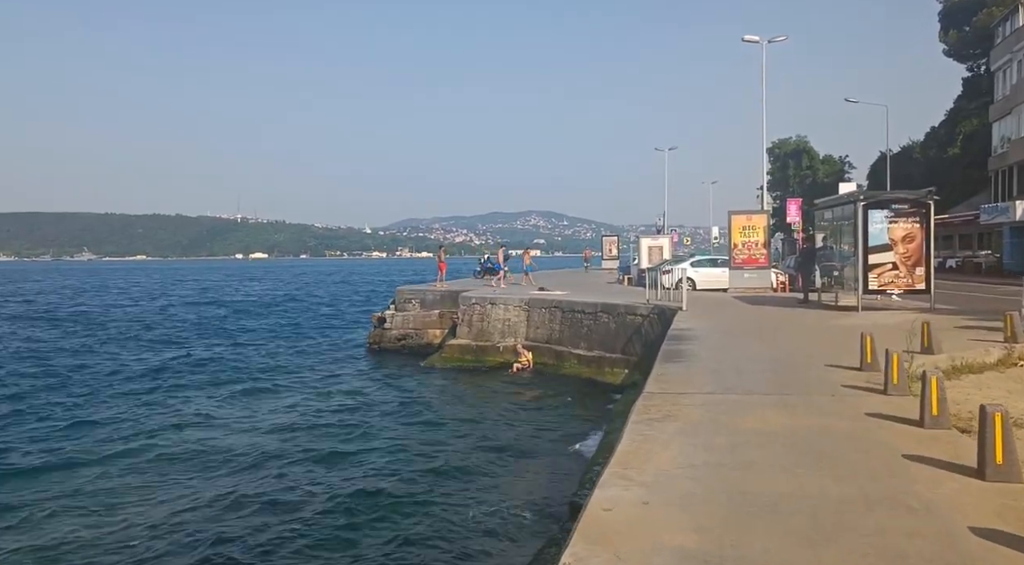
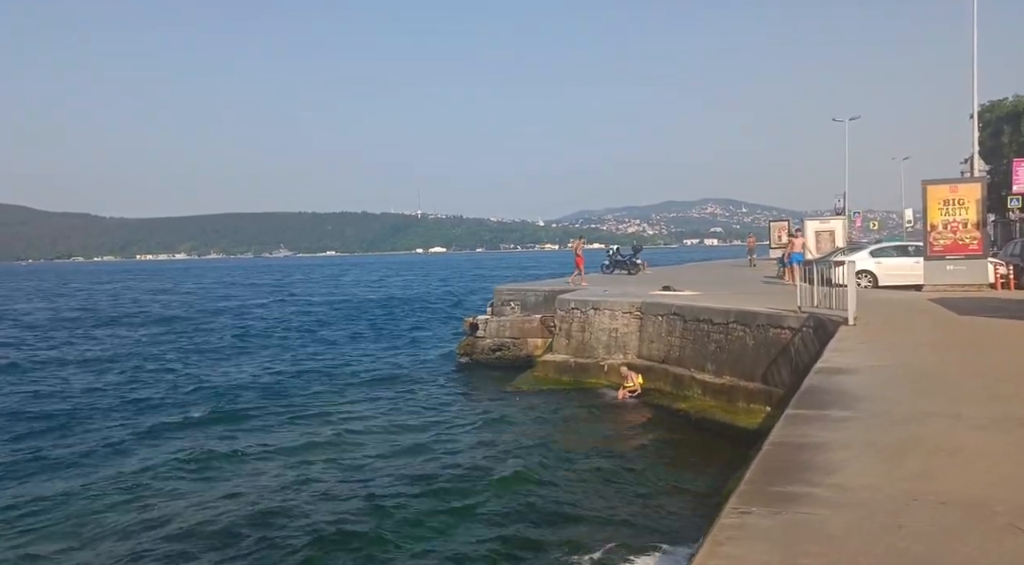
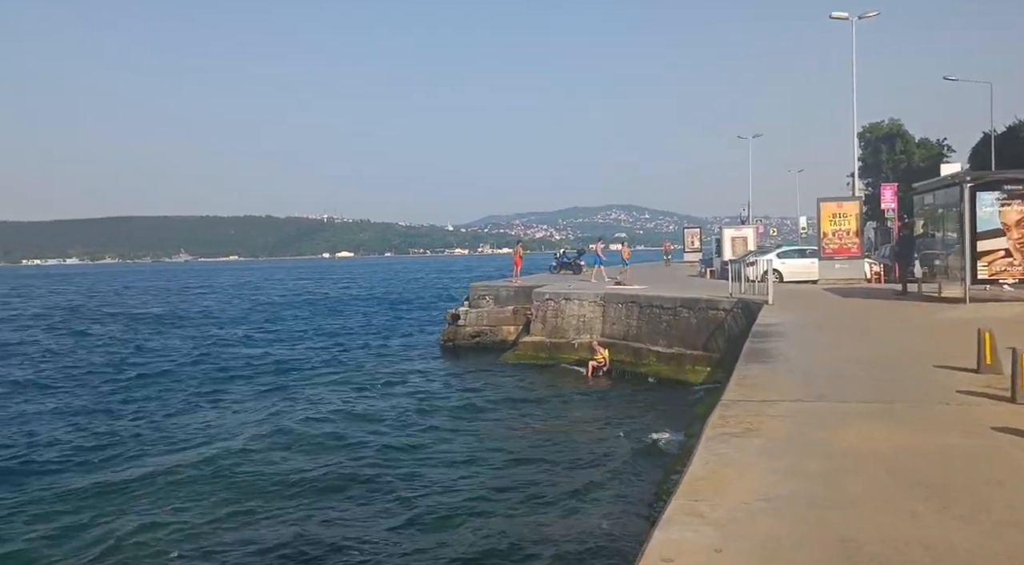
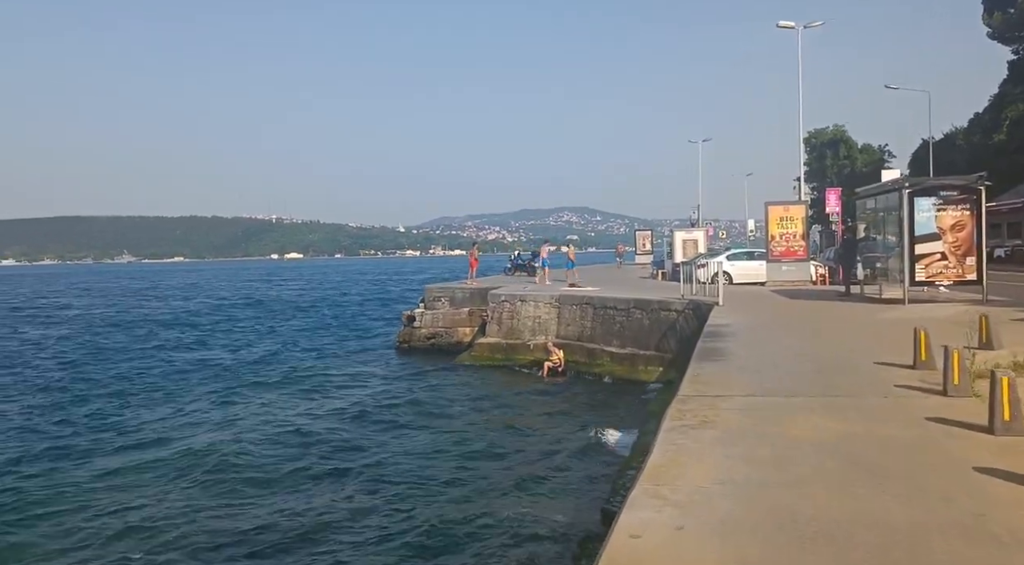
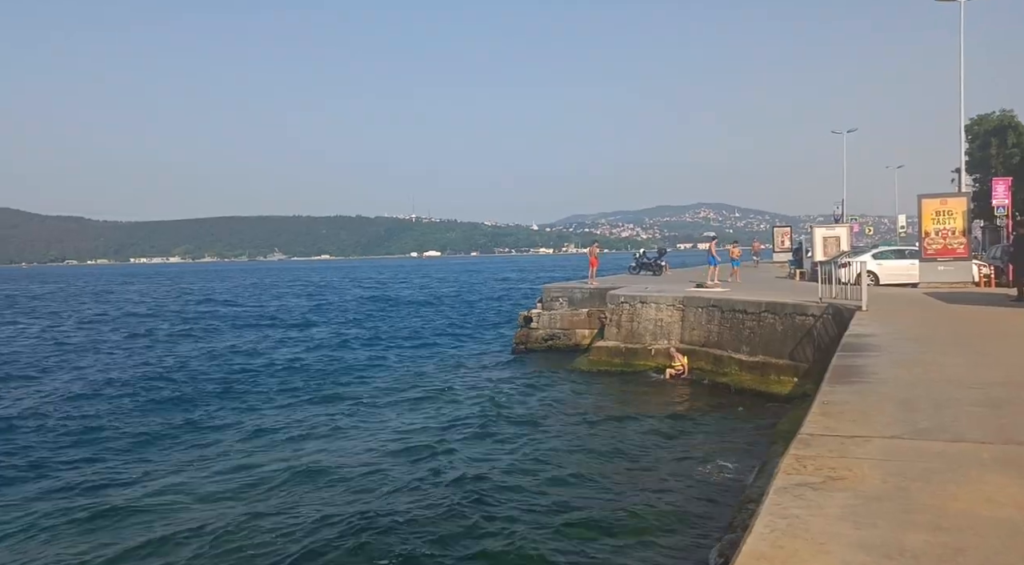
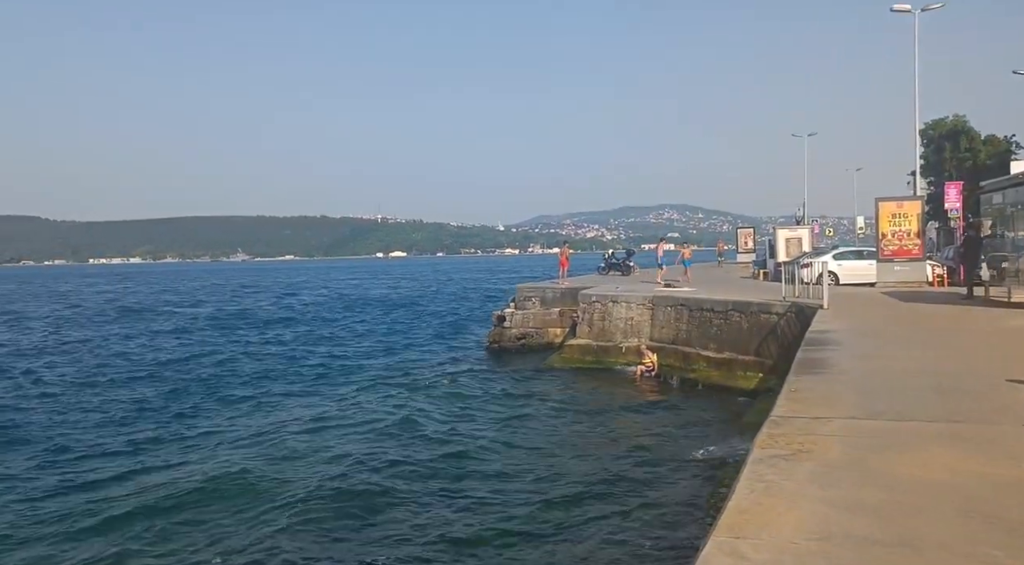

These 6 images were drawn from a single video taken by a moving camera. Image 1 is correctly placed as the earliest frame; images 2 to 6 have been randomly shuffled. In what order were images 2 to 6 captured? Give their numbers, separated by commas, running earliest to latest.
4, 3, 6, 5, 2
